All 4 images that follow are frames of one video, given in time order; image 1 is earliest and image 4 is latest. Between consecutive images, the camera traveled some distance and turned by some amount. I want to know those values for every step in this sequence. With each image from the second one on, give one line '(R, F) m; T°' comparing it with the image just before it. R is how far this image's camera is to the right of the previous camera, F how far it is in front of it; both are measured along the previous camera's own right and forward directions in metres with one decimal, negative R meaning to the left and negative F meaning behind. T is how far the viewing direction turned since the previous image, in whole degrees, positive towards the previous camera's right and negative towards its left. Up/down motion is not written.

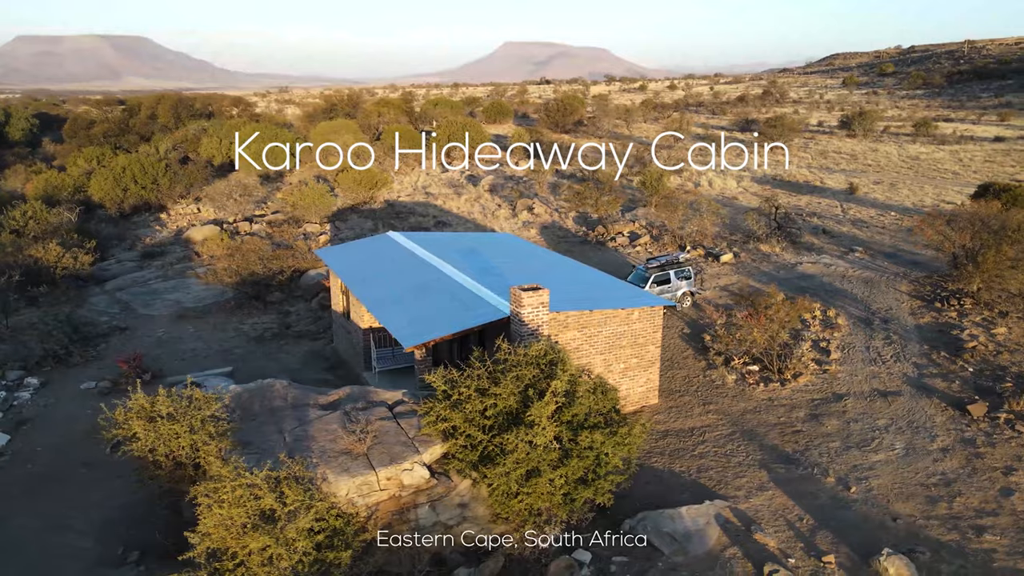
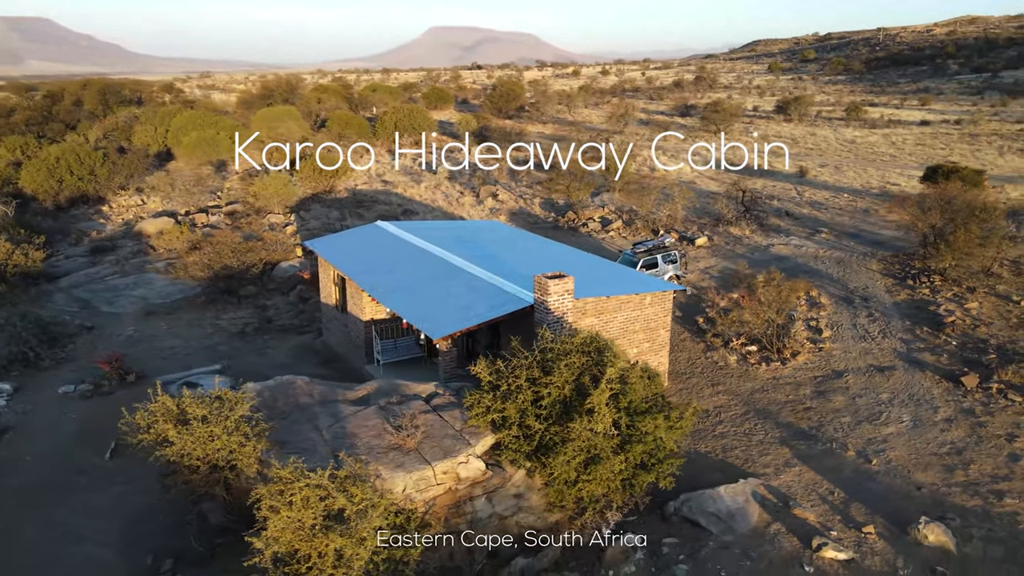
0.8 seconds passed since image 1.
(-1.4, +0.1) m; +5°
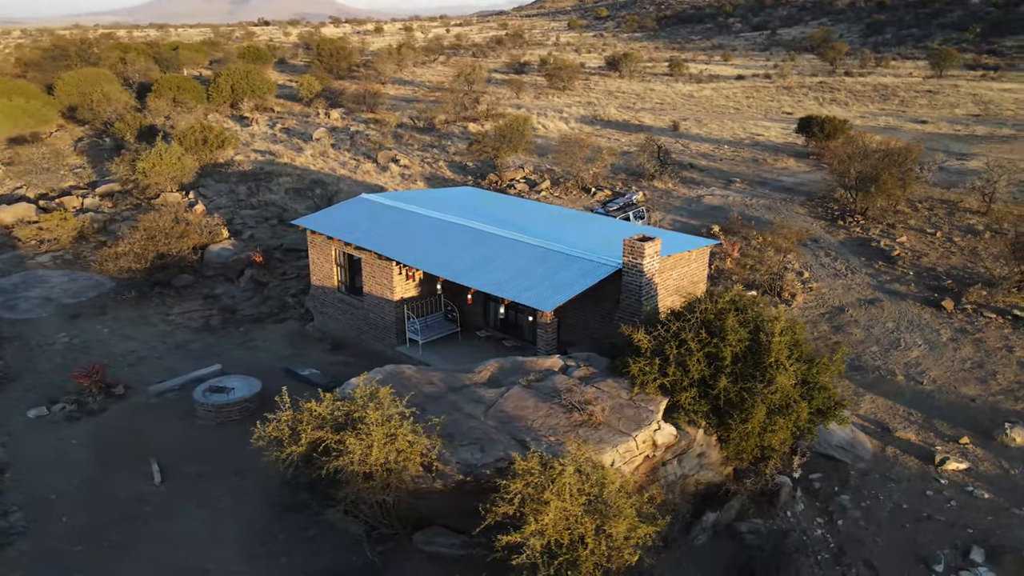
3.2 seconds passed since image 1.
(-4.3, +0.7) m; +14°
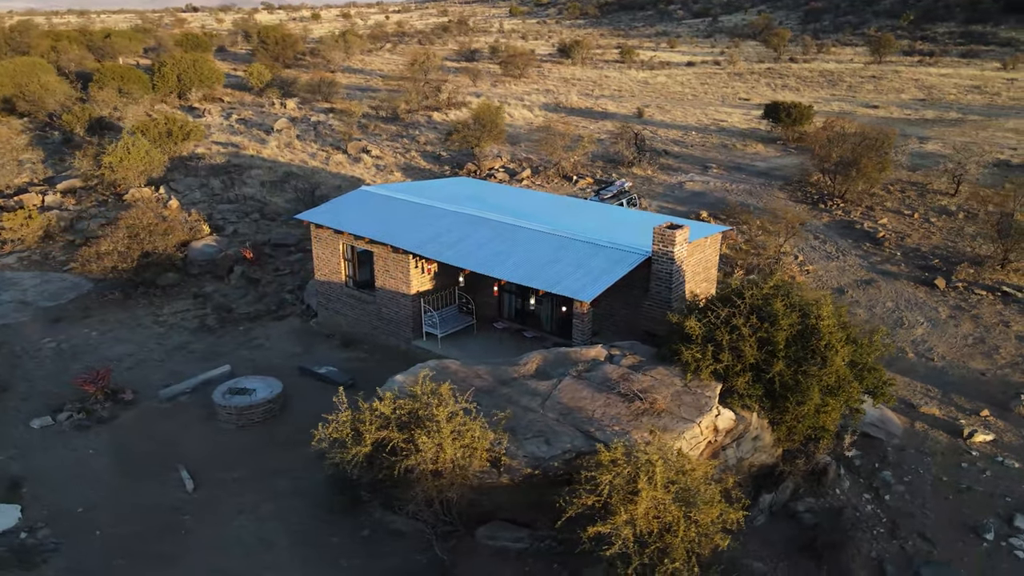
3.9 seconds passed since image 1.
(-1.4, +0.1) m; +4°
